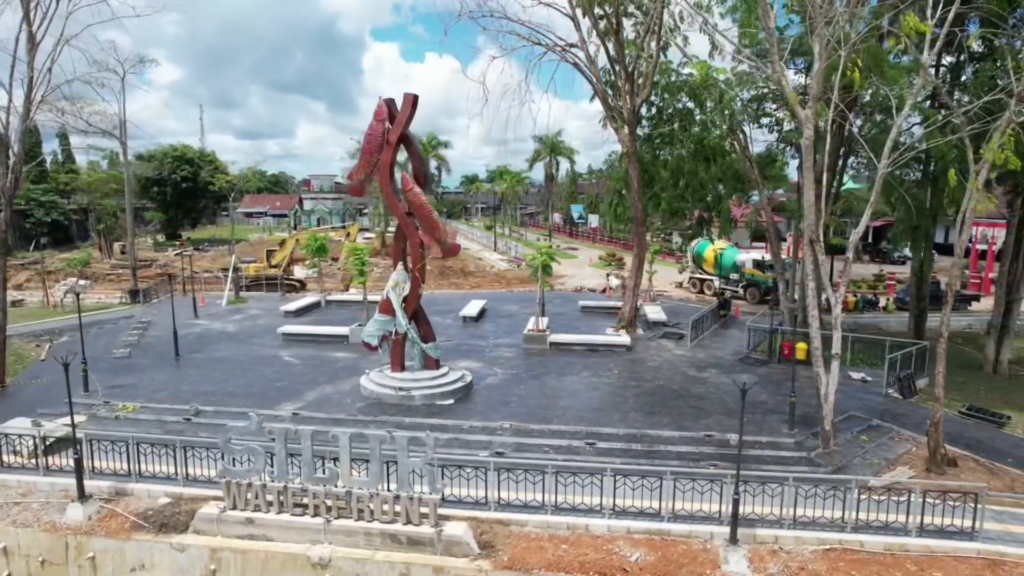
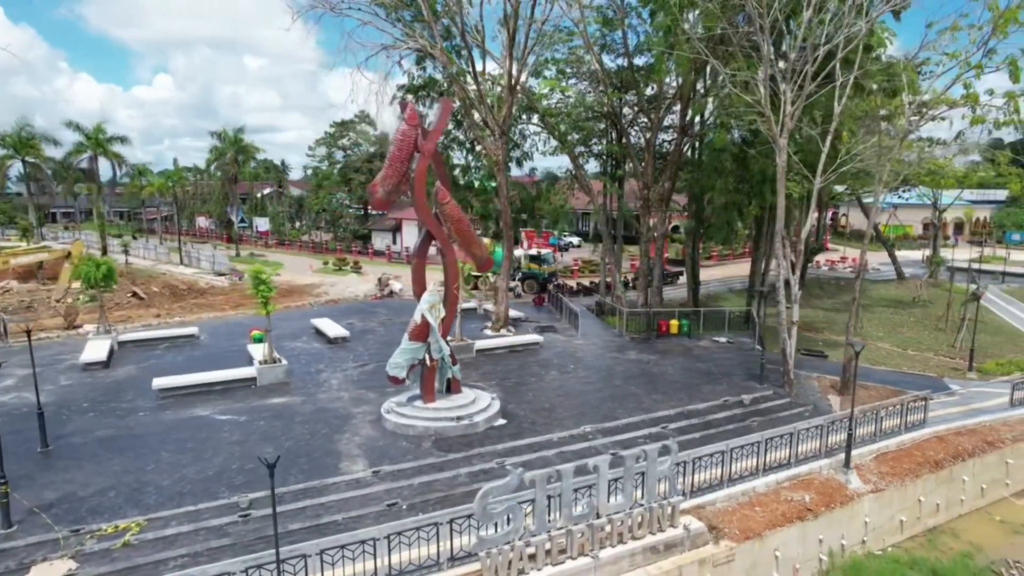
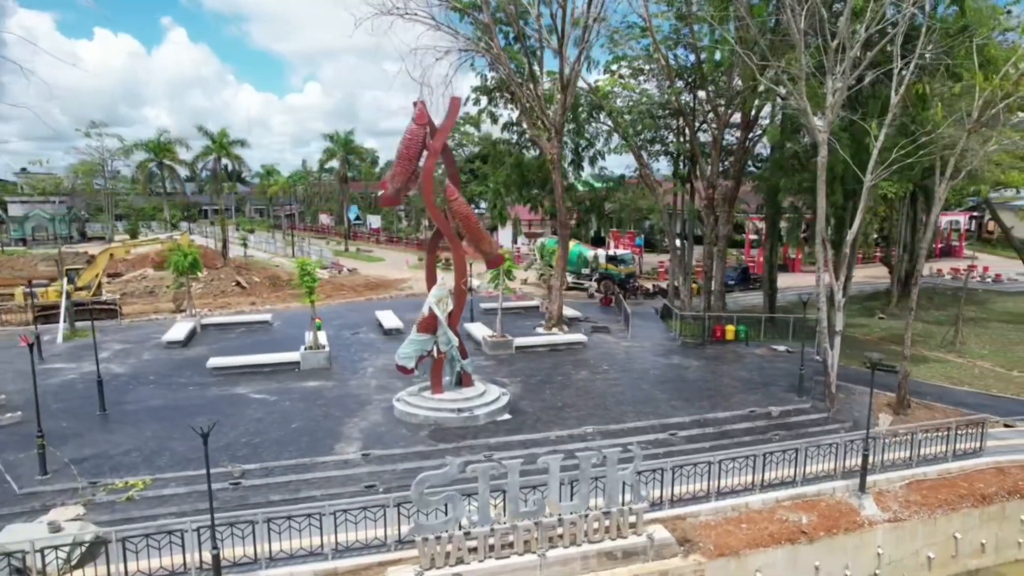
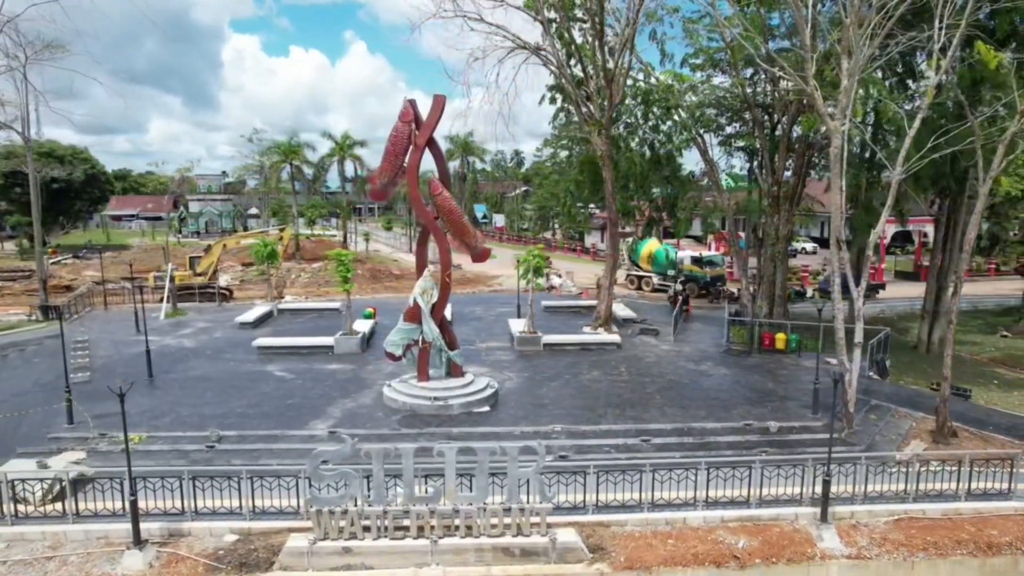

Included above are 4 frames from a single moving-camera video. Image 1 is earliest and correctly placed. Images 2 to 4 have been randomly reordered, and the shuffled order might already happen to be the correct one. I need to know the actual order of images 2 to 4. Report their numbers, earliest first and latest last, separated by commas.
4, 3, 2
